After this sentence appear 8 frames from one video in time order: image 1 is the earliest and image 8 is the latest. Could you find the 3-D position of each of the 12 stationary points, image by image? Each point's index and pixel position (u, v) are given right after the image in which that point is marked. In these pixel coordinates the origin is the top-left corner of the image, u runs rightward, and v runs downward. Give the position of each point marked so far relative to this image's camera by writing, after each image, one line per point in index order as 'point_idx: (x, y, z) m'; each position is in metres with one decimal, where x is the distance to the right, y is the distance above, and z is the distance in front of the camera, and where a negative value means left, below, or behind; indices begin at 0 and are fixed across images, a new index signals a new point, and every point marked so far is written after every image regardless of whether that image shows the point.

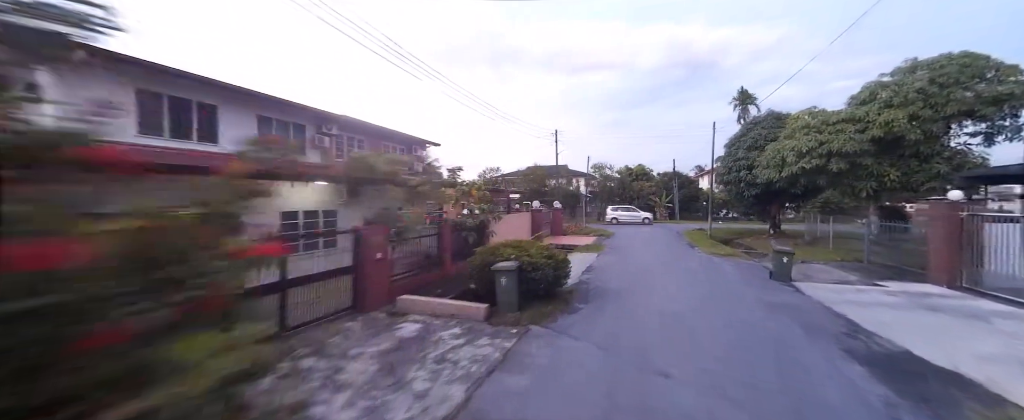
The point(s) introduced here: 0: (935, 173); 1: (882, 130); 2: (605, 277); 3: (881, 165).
0: (+15.1, +1.3, +11.0) m
1: (+13.3, +2.9, +11.1) m
2: (+3.2, -2.1, +10.3) m
3: (+13.9, +1.7, +11.6) m
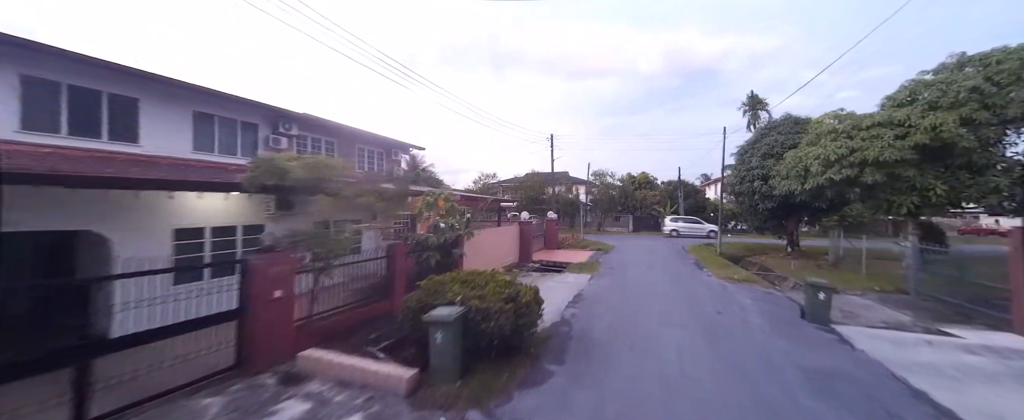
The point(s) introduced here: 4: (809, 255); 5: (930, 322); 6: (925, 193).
0: (+14.3, +0.6, +8.9) m
1: (+12.5, +2.2, +9.1) m
2: (+2.3, -2.6, +8.3) m
3: (+13.0, +1.1, +9.6) m
4: (+14.8, -2.2, +15.3) m
5: (+9.2, -2.4, +6.8) m
6: (+13.0, +0.5, +9.6) m
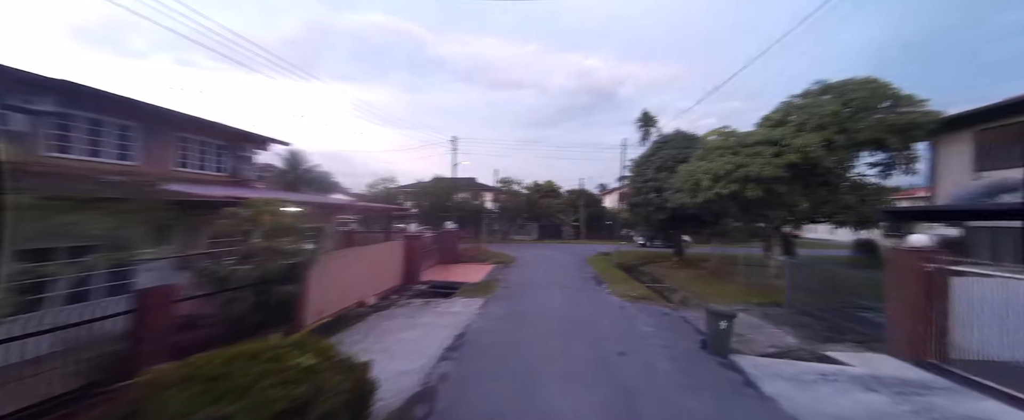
0: (+10.7, +0.1, +9.8) m
1: (+8.9, +1.7, +9.5) m
2: (-0.7, -3.0, +6.0) m
3: (+9.3, +0.6, +10.1) m
4: (+9.6, -2.8, +16.0) m
5: (+6.3, -2.8, +6.3) m
6: (+9.3, 0.0, +10.2) m
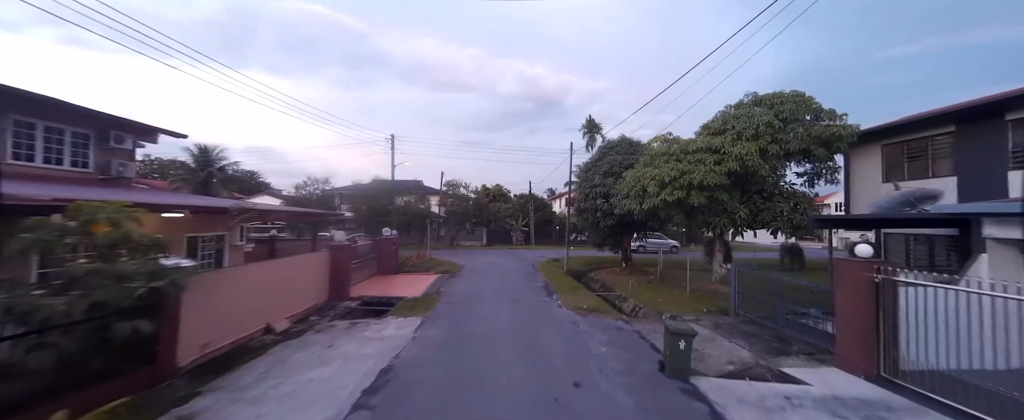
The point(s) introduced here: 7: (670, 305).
0: (+9.0, -0.1, +10.3) m
1: (+7.2, +1.5, +9.7) m
2: (-1.7, -3.1, +4.8) m
3: (+7.6, +0.3, +10.4) m
4: (+6.9, -3.1, +16.2) m
5: (+5.1, -3.0, +6.2) m
6: (+7.6, -0.2, +10.4) m
7: (+5.4, -3.1, +10.4) m
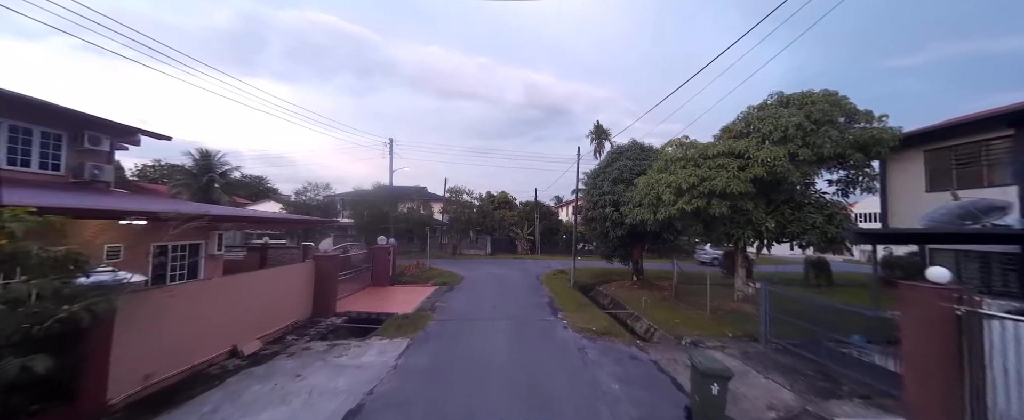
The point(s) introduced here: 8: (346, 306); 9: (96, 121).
0: (+9.0, -0.4, +9.2) m
1: (+7.3, +1.2, +8.7) m
2: (-1.8, -3.3, +3.9) m
3: (+7.6, 0.0, +9.3) m
4: (+7.0, -3.6, +15.1) m
5: (+5.1, -3.2, +5.1) m
6: (+7.6, -0.5, +9.4) m
7: (+5.4, -3.5, +9.3) m
8: (-5.9, -3.4, +10.8) m
9: (-13.4, +2.9, +9.7) m
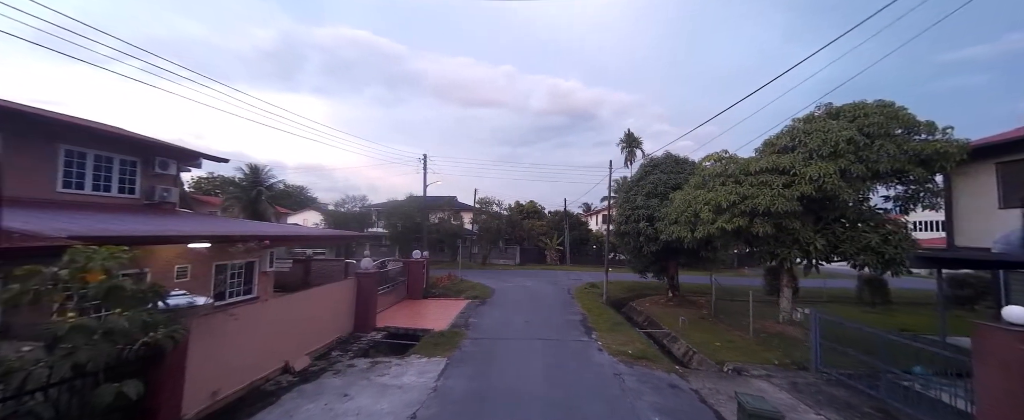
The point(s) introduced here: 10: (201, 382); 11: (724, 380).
0: (+9.9, -1.0, +8.5) m
1: (+8.2, +0.6, +8.2) m
2: (-1.3, -3.8, +4.0) m
3: (+8.5, -0.5, +8.8) m
4: (+8.4, -4.3, +14.5) m
5: (+5.7, -3.7, +4.7) m
6: (+8.5, -1.1, +8.8) m
7: (+6.3, -4.0, +8.9) m
8: (-4.8, -4.1, +11.2) m
9: (-12.4, +2.2, +10.9) m
10: (-5.3, -3.0, +5.2) m
11: (+4.8, -3.9, +6.9) m
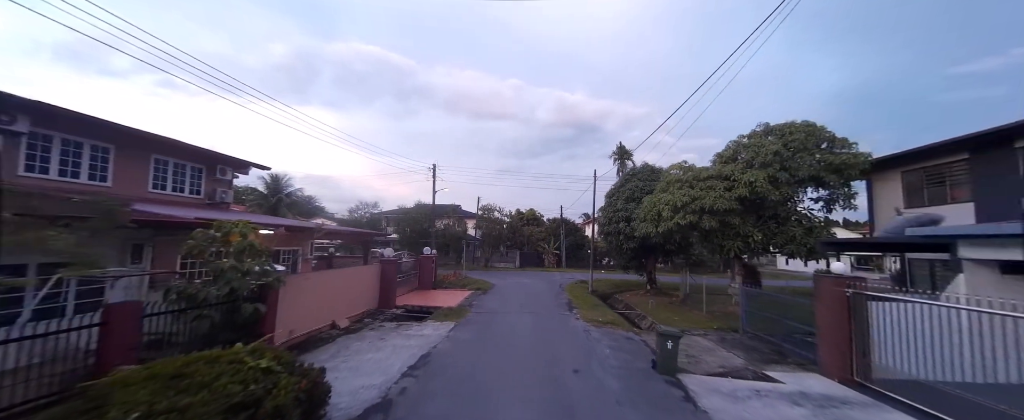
0: (+9.8, -0.9, +10.6) m
1: (+8.0, +0.7, +10.4) m
2: (-1.5, -3.5, +6.1) m
3: (+8.4, -0.5, +10.9) m
4: (+8.3, -4.4, +16.5) m
5: (+5.5, -3.5, +6.7) m
6: (+8.4, -1.0, +10.9) m
7: (+6.2, -4.0, +10.9) m
8: (-4.9, -4.0, +13.3) m
9: (-12.5, +2.3, +13.3) m
10: (-5.5, -2.7, +7.4) m
11: (+4.6, -3.7, +8.9) m
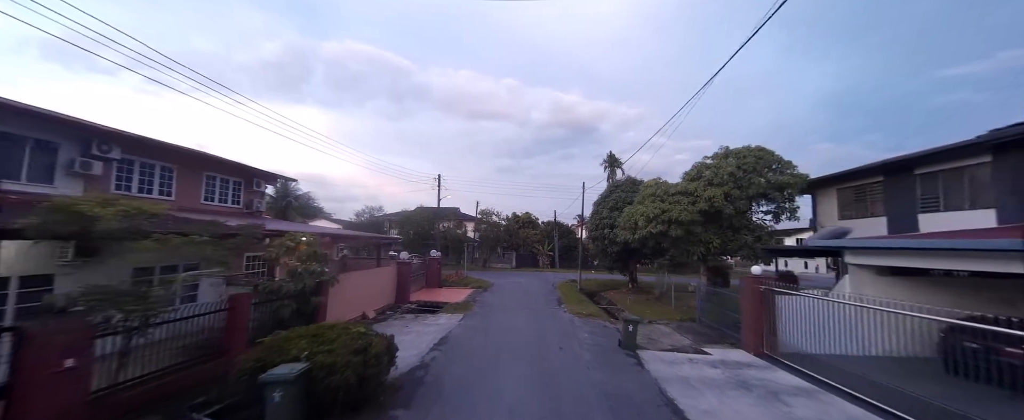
0: (+9.7, -1.4, +12.7) m
1: (+8.0, +0.2, +12.5) m
2: (-1.5, -3.9, +8.1) m
3: (+8.3, -1.0, +13.0) m
4: (+8.2, -4.9, +18.6) m
5: (+5.5, -3.9, +8.8) m
6: (+8.3, -1.5, +13.0) m
7: (+6.1, -4.4, +13.0) m
8: (-5.0, -4.4, +15.3) m
9: (-12.6, +1.9, +15.1) m
10: (-5.5, -3.1, +9.3) m
11: (+4.6, -4.2, +10.9) m
